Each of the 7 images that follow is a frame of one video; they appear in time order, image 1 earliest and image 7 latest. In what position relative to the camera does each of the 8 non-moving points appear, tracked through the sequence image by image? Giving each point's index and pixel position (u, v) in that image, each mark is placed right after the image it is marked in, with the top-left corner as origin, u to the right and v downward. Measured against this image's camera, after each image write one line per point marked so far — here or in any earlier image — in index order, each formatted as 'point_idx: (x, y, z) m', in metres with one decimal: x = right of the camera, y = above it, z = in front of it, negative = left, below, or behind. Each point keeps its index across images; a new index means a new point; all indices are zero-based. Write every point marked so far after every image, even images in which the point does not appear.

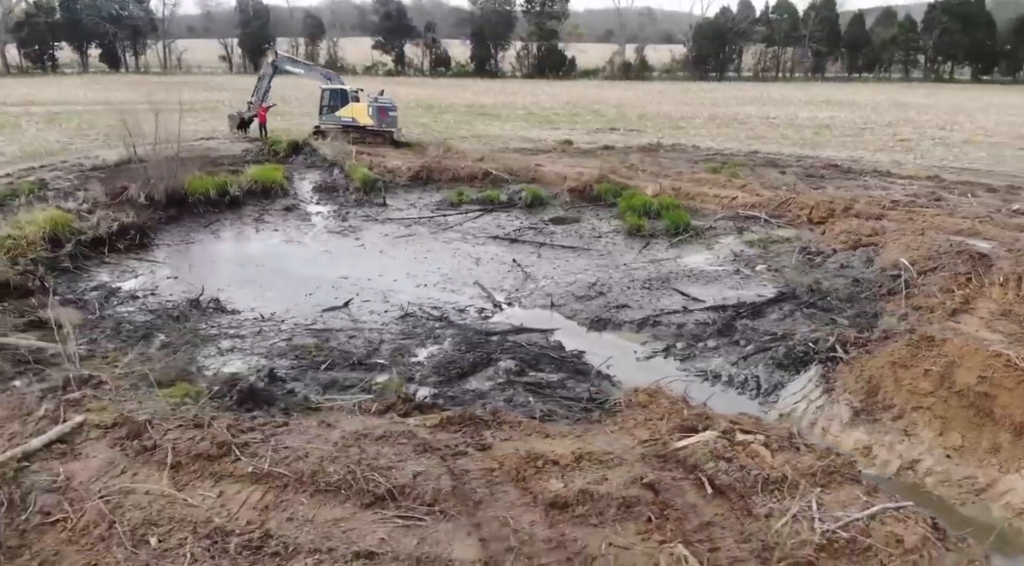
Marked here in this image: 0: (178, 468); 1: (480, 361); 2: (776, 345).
0: (-1.7, -1.0, +3.8) m
1: (-0.2, -0.7, +5.9) m
2: (+2.3, -0.5, +6.2) m
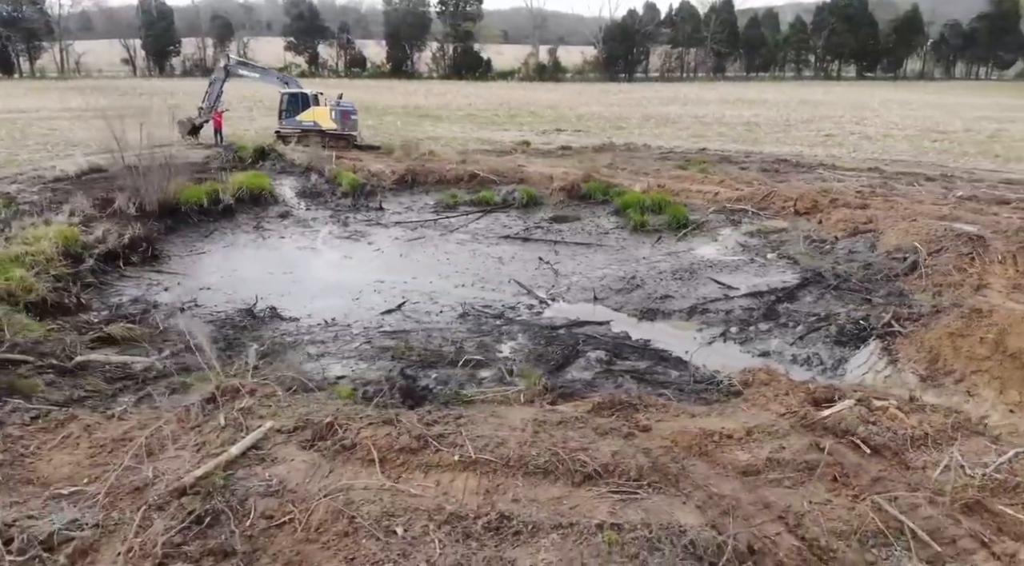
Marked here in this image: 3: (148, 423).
0: (-0.7, -1.0, +3.9) m
1: (+0.5, -0.6, +6.2) m
2: (+3.0, -0.4, +6.9) m
3: (-2.1, -0.8, +4.3) m
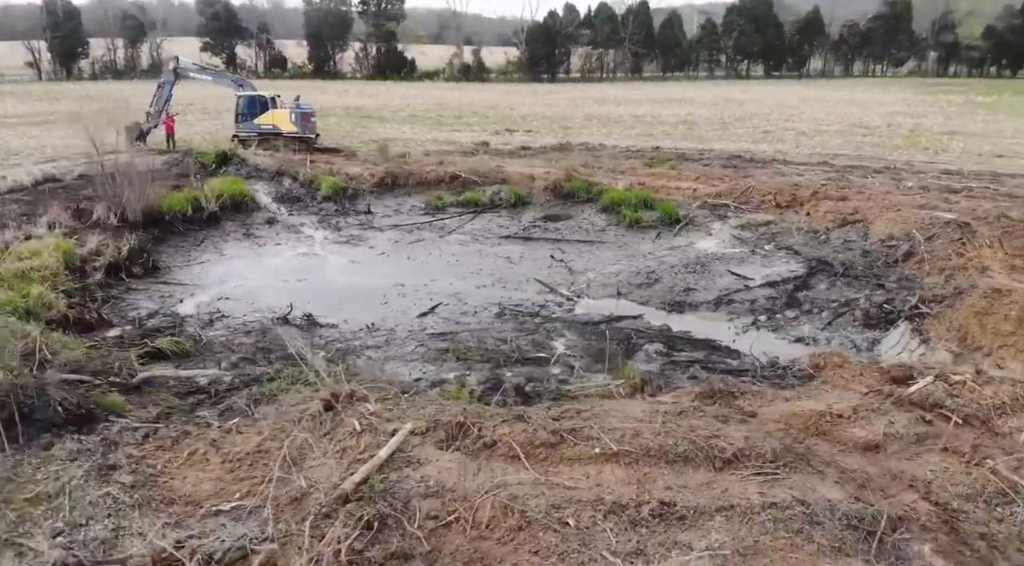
0: (+0.1, -1.0, +4.0) m
1: (+1.0, -0.6, +6.4) m
2: (+3.4, -0.3, +7.3) m
3: (-1.3, -0.9, +4.2) m
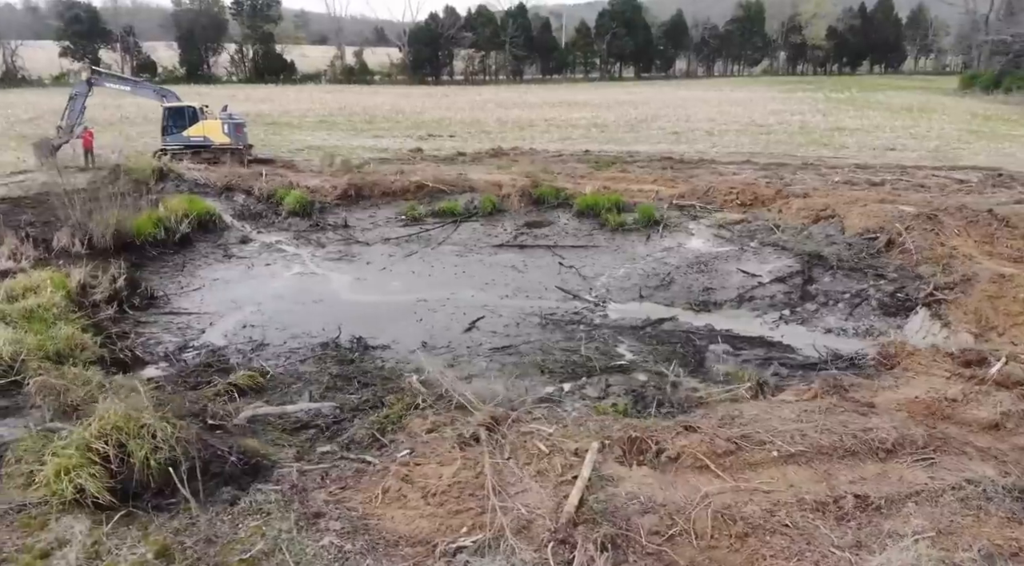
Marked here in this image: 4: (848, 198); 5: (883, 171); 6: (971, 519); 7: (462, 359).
0: (+1.2, -1.1, +4.1) m
1: (+1.7, -0.6, +6.7) m
2: (+3.9, -0.2, +8.0) m
3: (-0.3, -1.0, +4.1) m
4: (+5.2, +1.3, +11.4) m
5: (+8.4, +2.6, +16.8) m
6: (+2.4, -1.3, +3.9) m
7: (-0.4, -0.7, +6.6) m
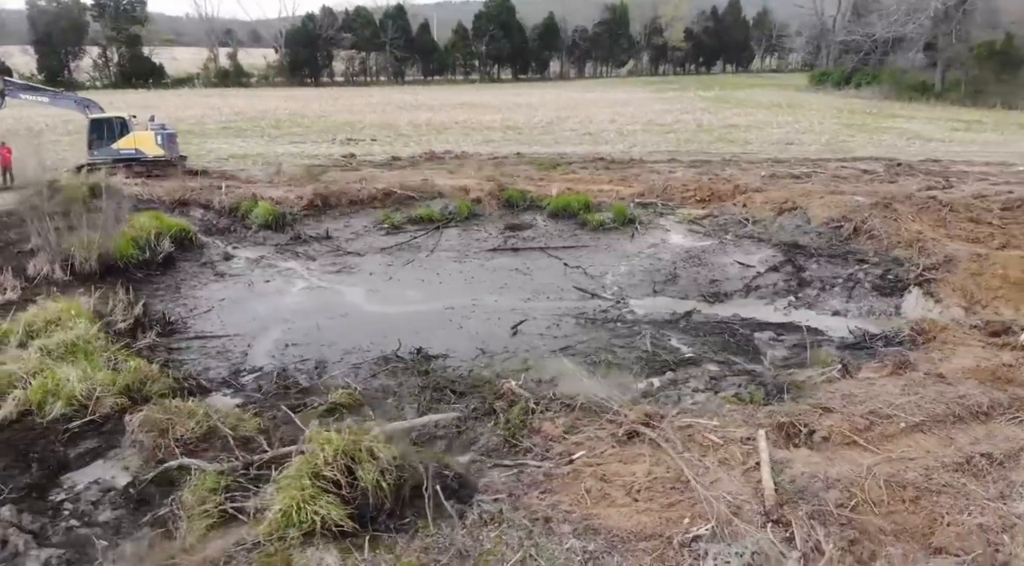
0: (+2.2, -1.0, +4.6) m
1: (+2.3, -0.5, +7.2) m
2: (+4.2, 0.0, +8.8) m
3: (+0.8, -1.1, +4.3) m
4: (+4.9, +1.6, +12.4) m
5: (+7.1, +3.0, +18.3) m
6: (+3.5, -1.1, +4.6) m
7: (+0.2, -0.7, +6.8) m
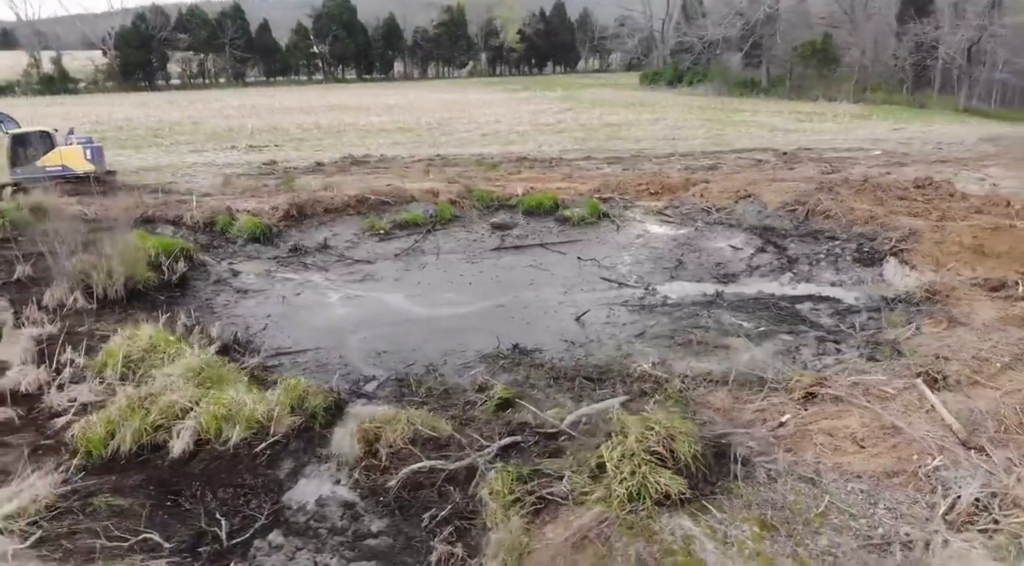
0: (+3.6, -0.7, +5.6) m
1: (+3.1, -0.3, +8.1) m
2: (+4.6, +0.3, +10.1) m
3: (+2.3, -0.9, +5.0) m
4: (+4.3, +1.9, +13.8) m
5: (+5.1, +3.4, +20.0) m
6: (+4.9, -0.8, +5.8) m
7: (+1.1, -0.6, +7.3) m
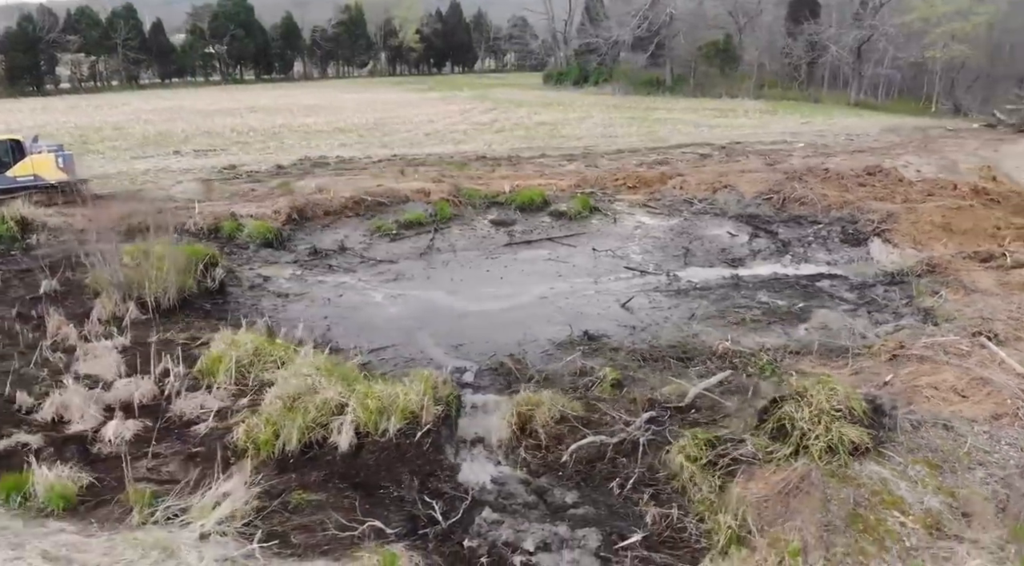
0: (+4.6, -0.5, +6.5) m
1: (+3.7, -0.1, +8.9) m
2: (+4.8, +0.6, +11.1) m
3: (+3.3, -0.7, +5.7) m
4: (+4.0, +2.2, +14.7) m
5: (+3.9, +3.7, +20.9) m
6: (+5.8, -0.5, +6.9) m
7: (+1.9, -0.5, +7.8) m
